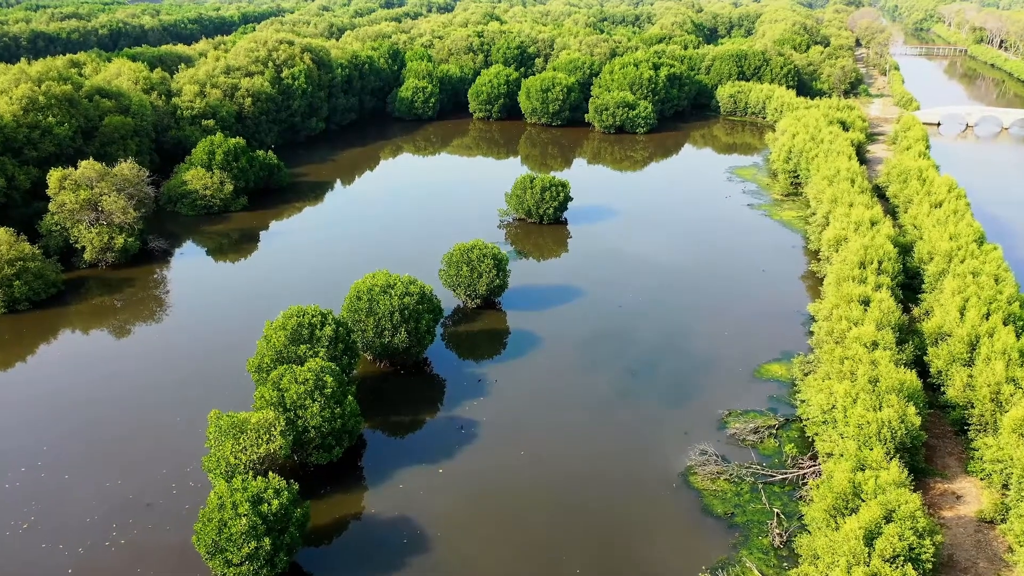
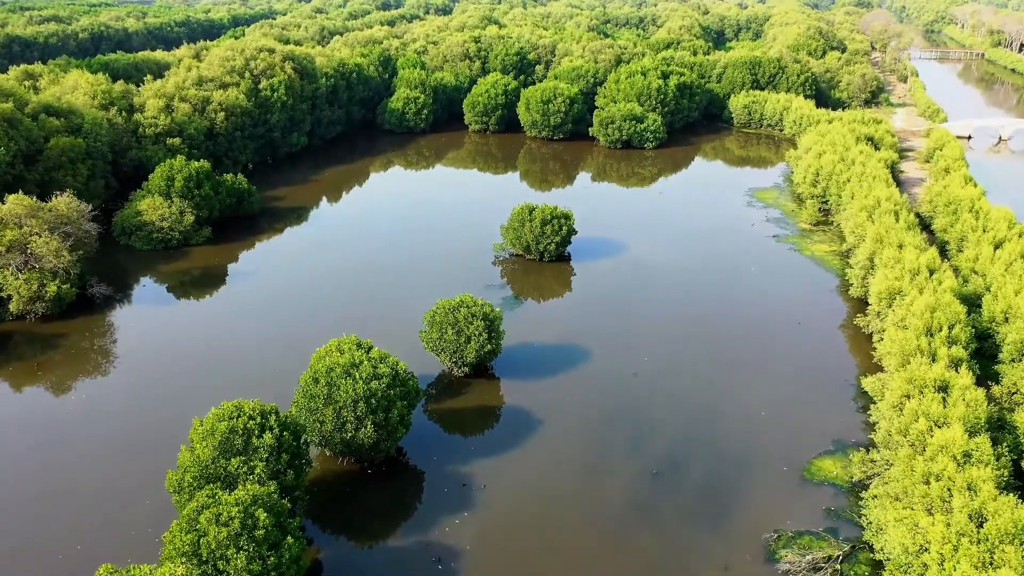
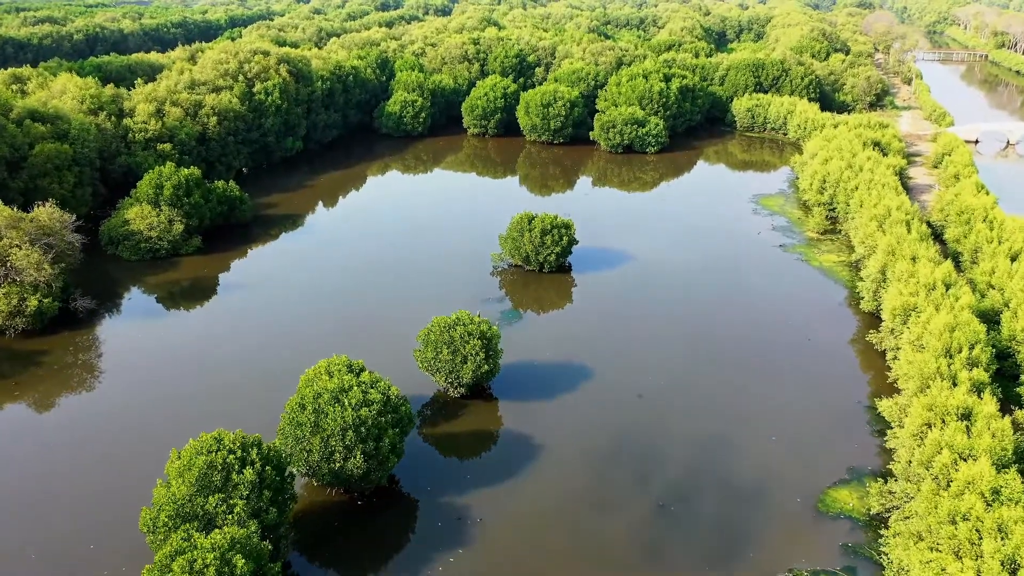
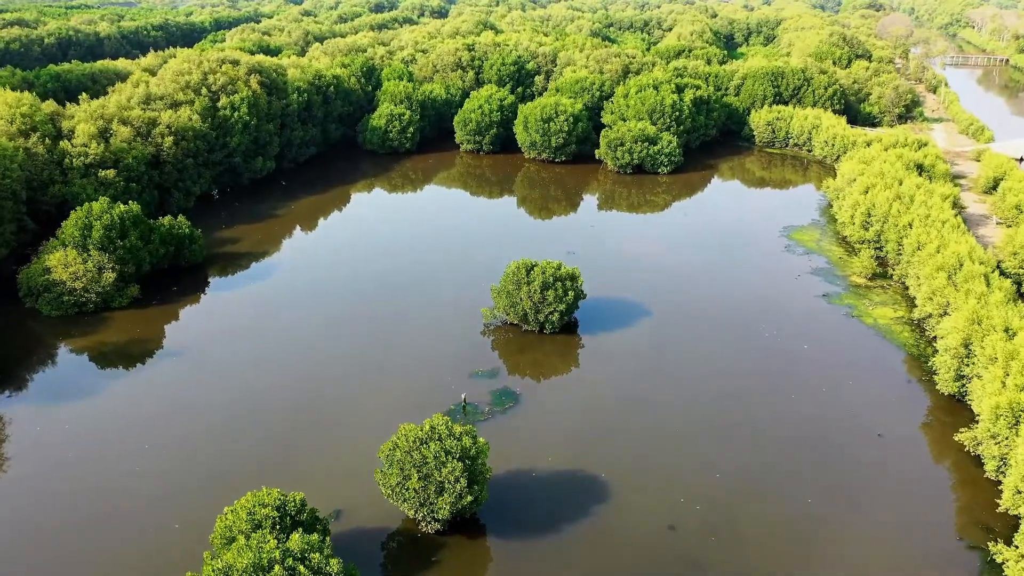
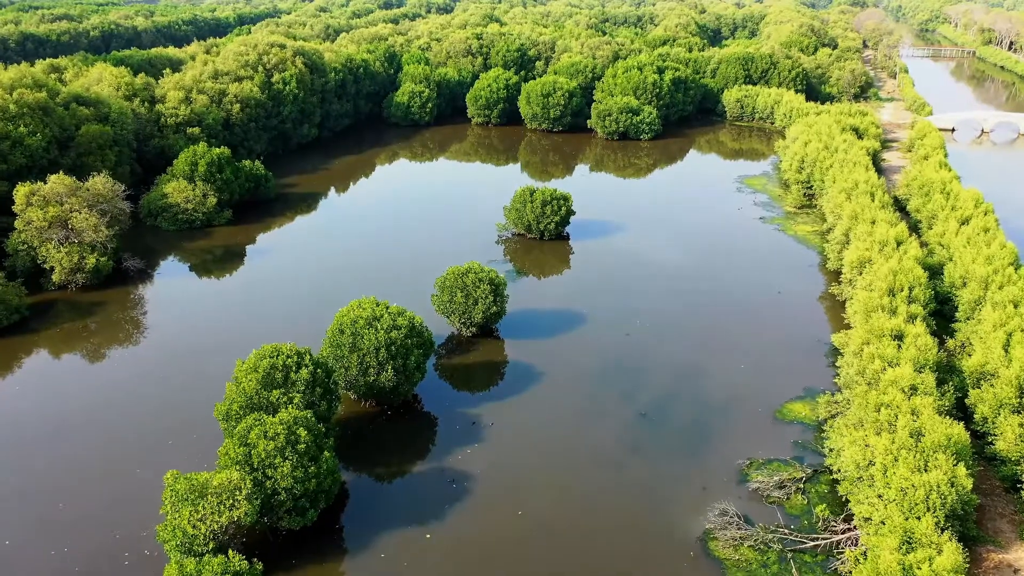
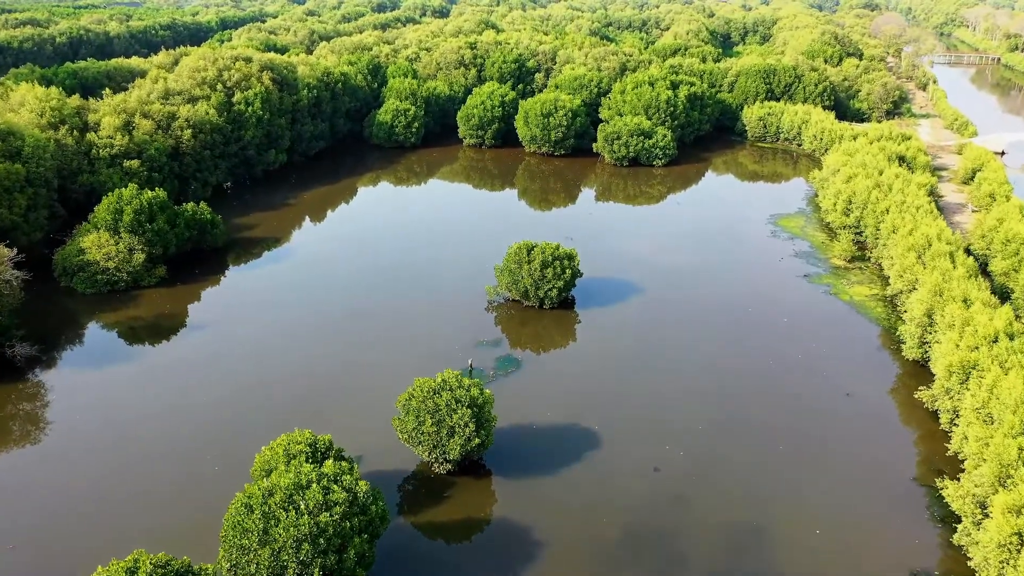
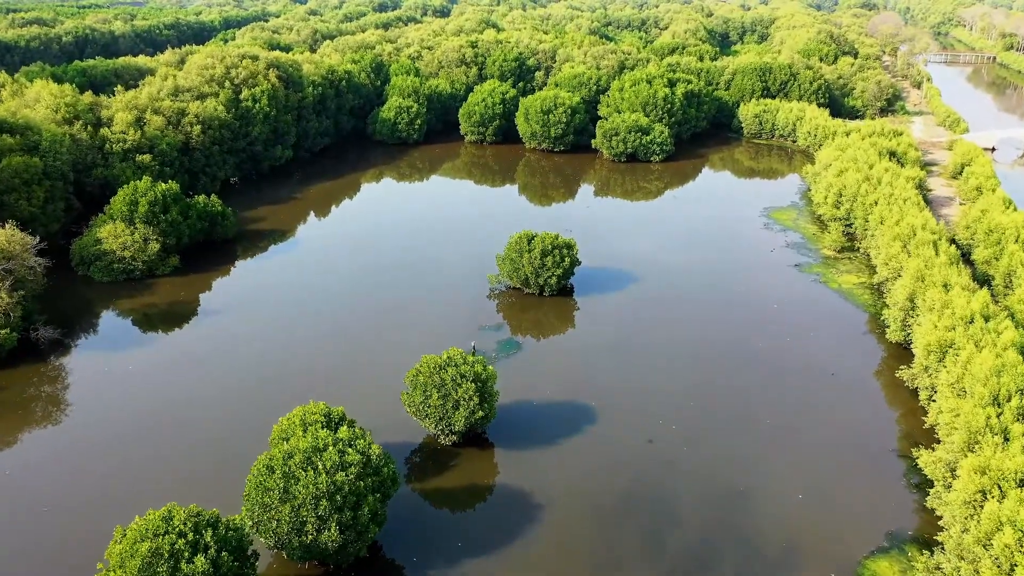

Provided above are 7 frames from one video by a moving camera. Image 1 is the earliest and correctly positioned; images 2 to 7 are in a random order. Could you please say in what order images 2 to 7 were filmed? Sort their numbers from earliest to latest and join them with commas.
5, 2, 3, 7, 6, 4
